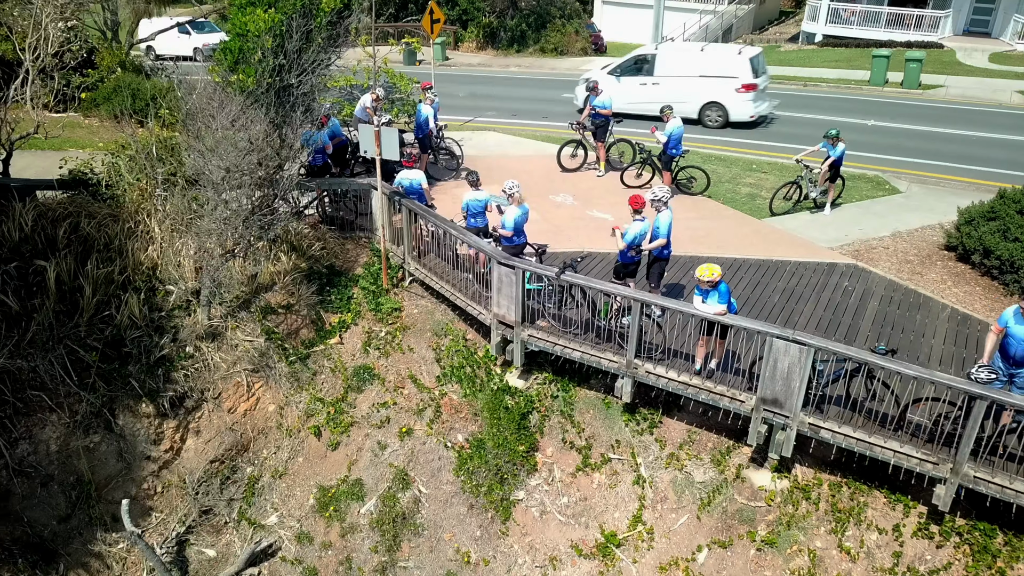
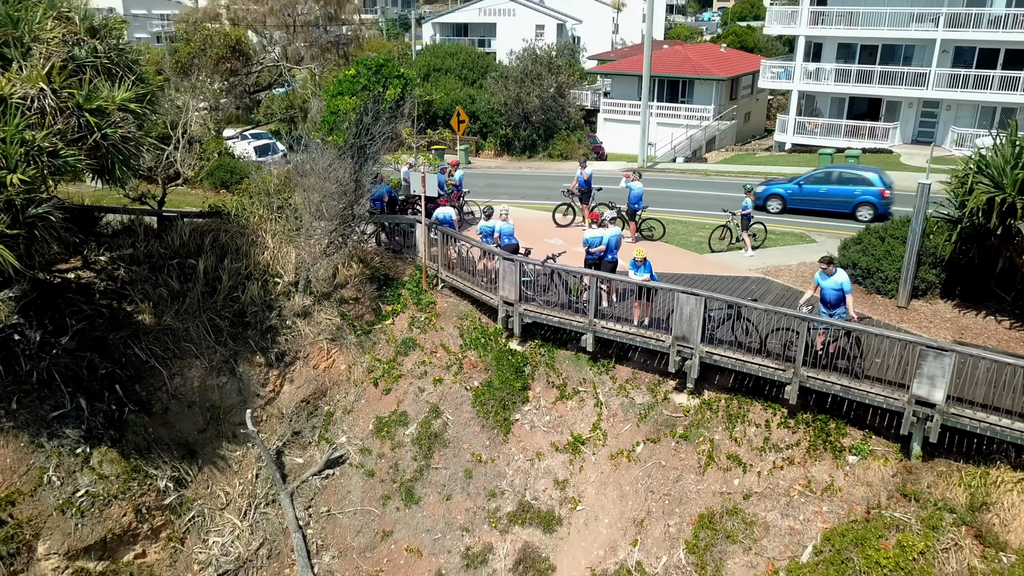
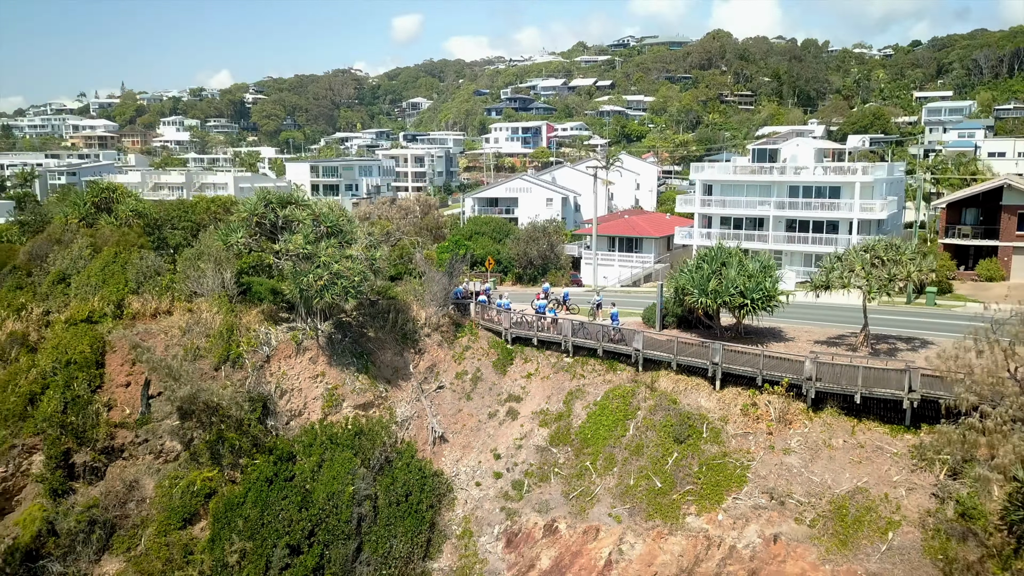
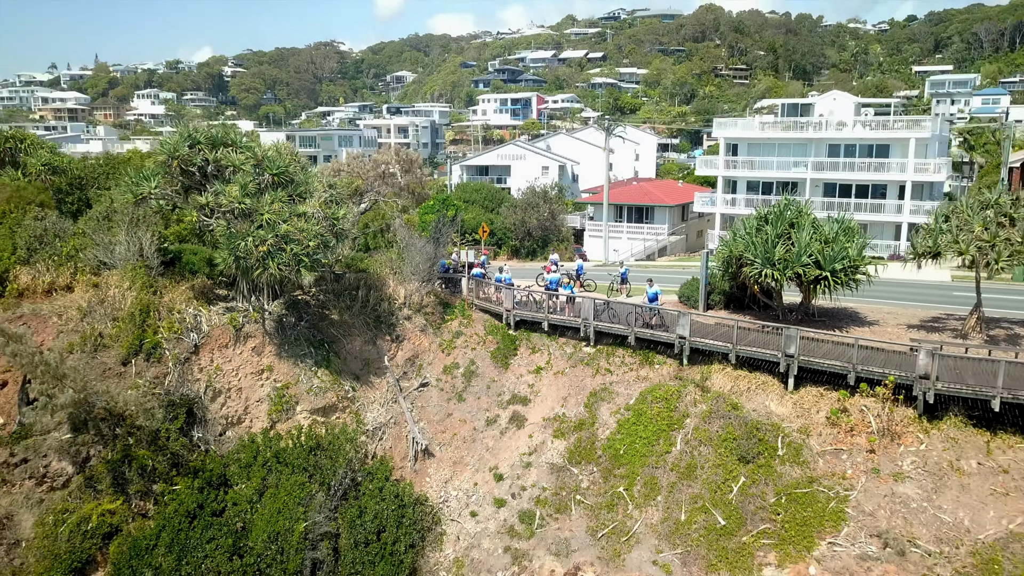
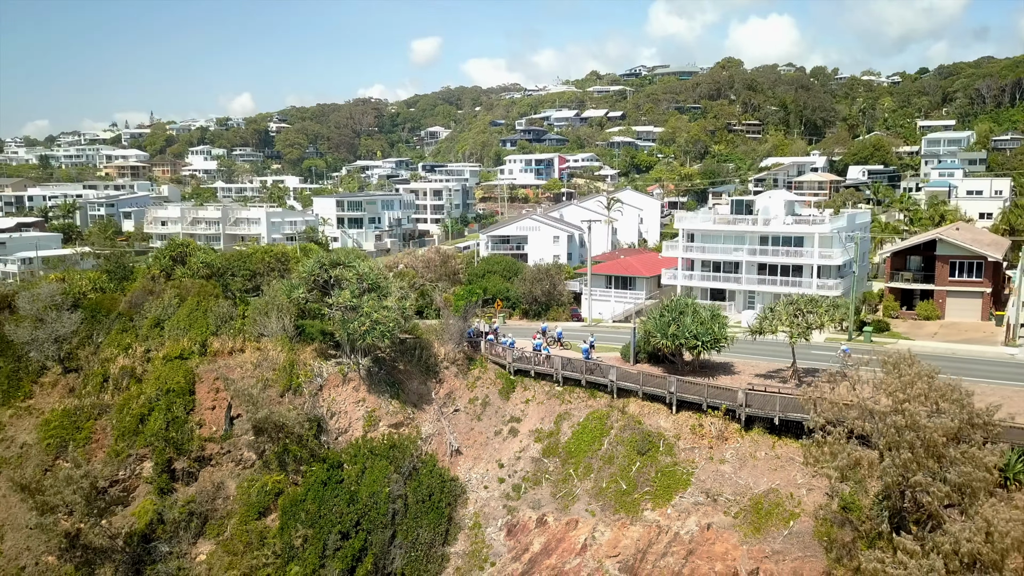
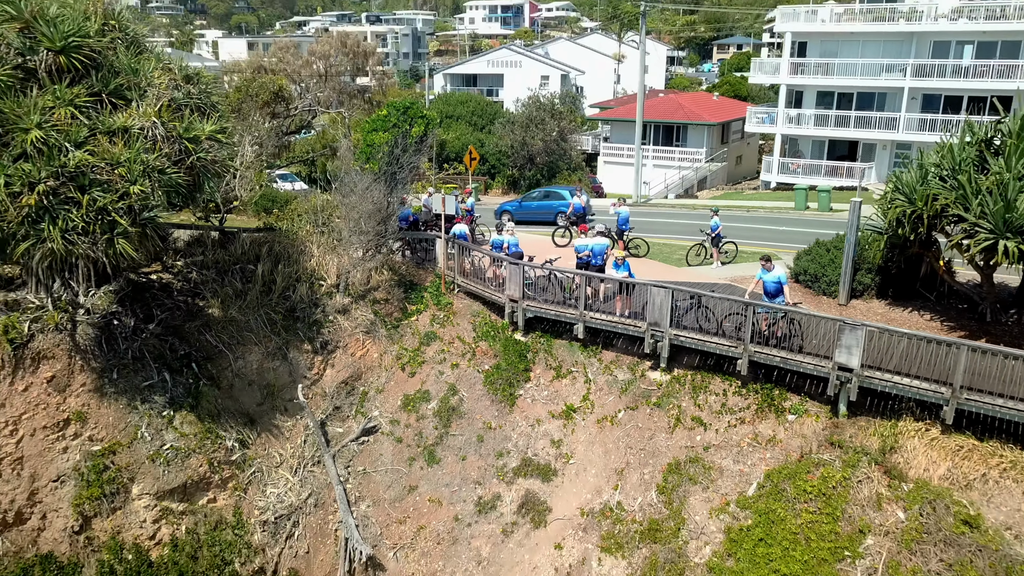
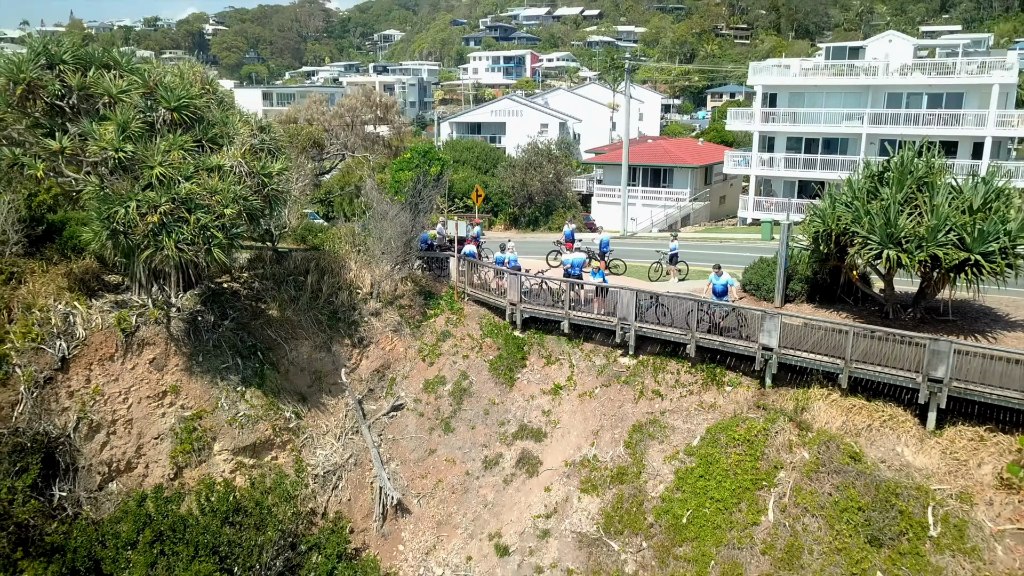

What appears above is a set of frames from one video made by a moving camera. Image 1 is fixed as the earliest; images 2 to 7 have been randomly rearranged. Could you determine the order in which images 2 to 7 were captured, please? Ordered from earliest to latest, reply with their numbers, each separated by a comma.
2, 6, 7, 4, 3, 5
